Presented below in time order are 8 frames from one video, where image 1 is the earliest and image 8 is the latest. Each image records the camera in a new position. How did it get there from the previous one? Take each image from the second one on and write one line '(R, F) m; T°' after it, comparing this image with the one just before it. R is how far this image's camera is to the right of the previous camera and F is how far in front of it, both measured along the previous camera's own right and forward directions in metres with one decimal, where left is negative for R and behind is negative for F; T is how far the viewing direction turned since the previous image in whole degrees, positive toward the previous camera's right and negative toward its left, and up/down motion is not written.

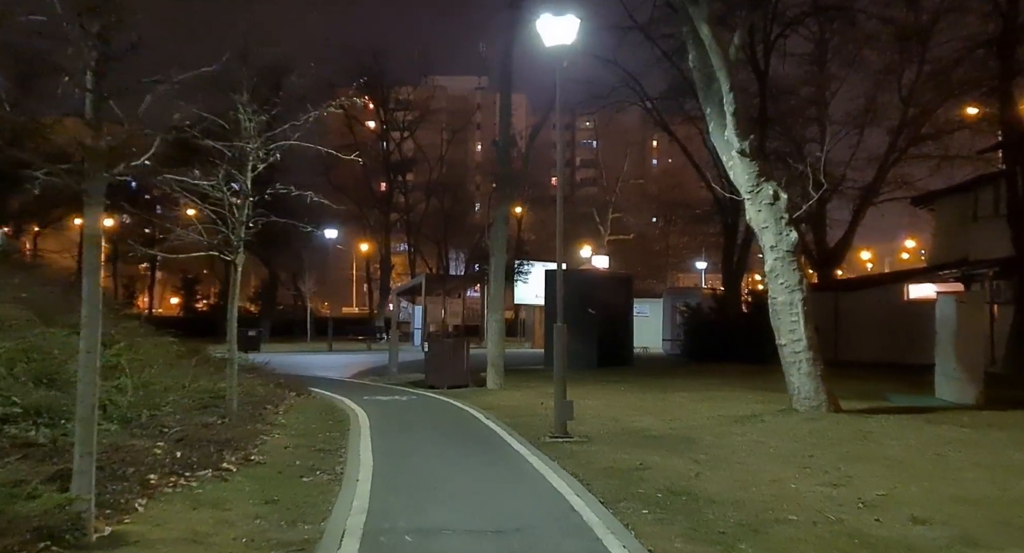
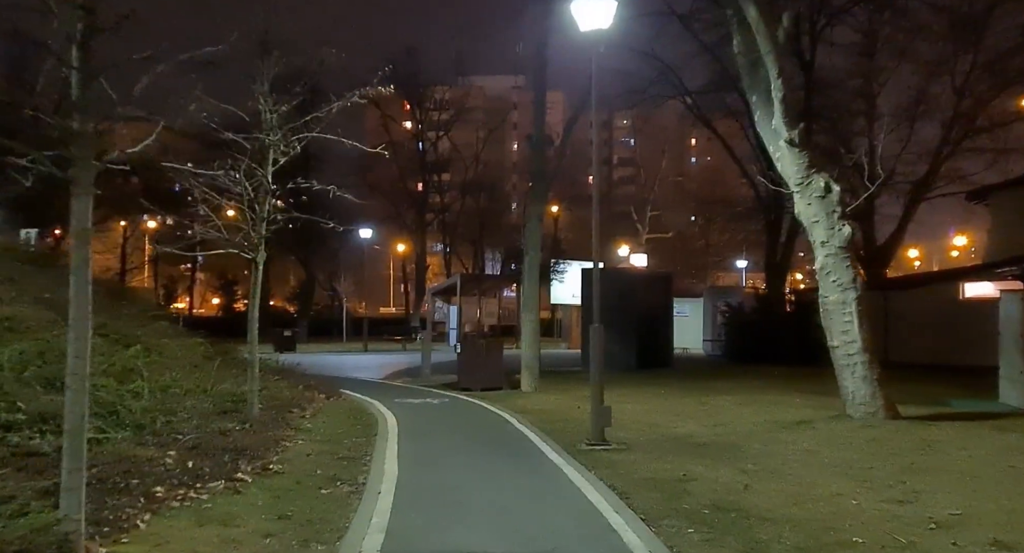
(0.0, +0.8) m; -2°
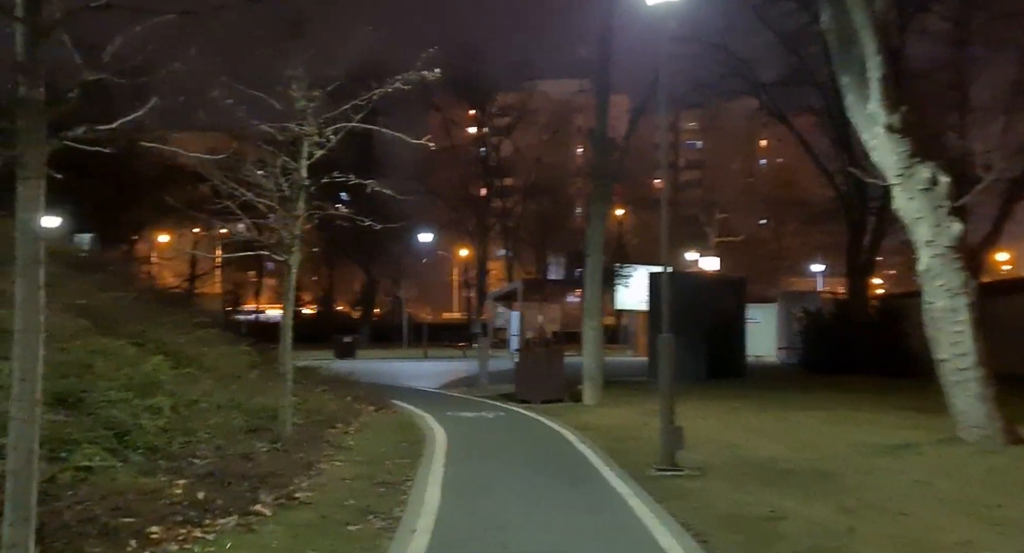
(+0.1, +1.5) m; -3°
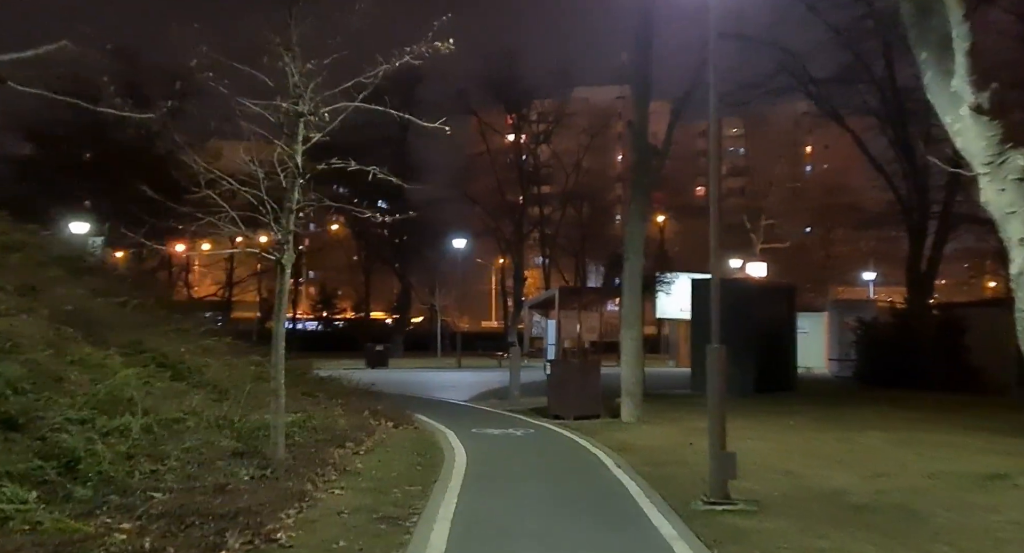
(+0.1, +1.7) m; -2°
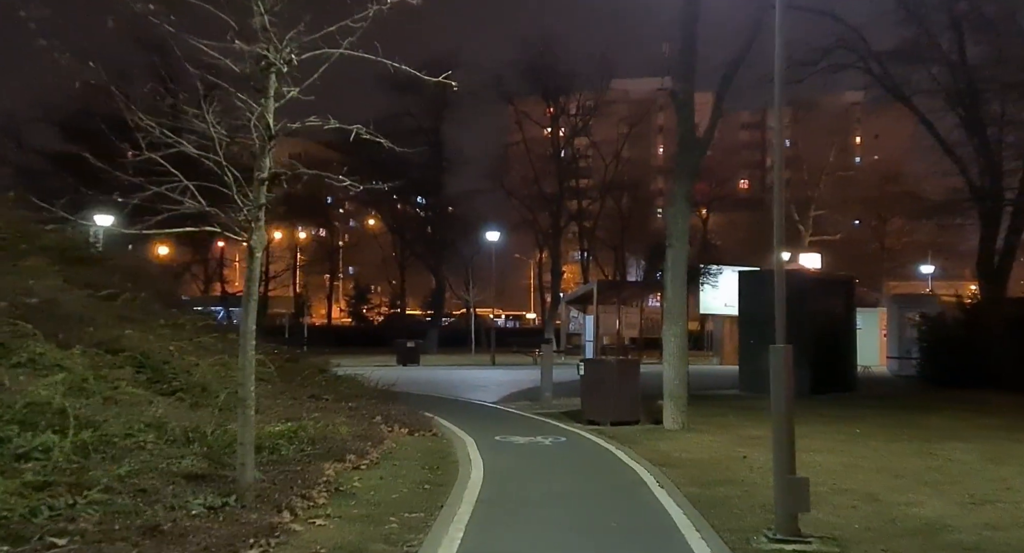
(+0.2, +2.1) m; -2°
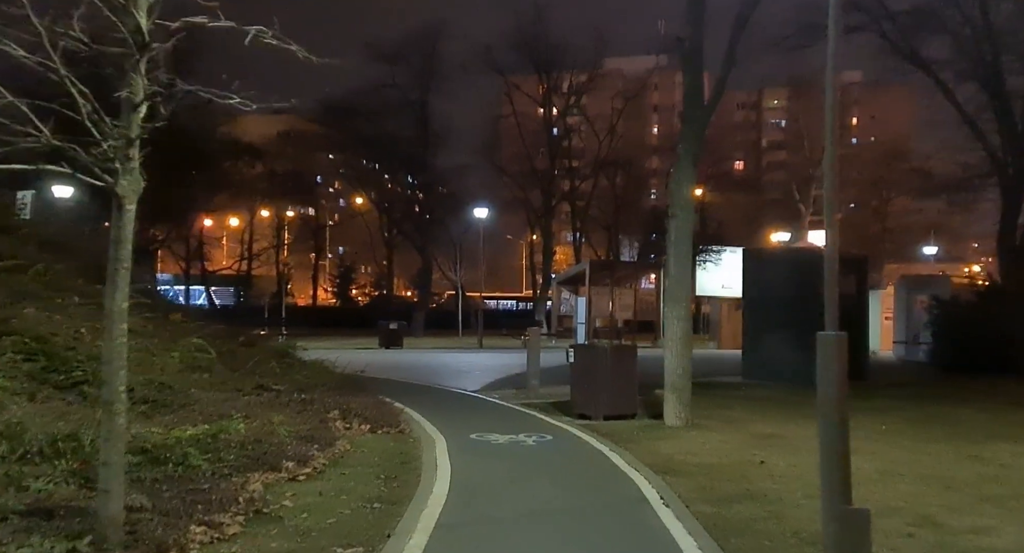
(+0.2, +2.4) m; 0°
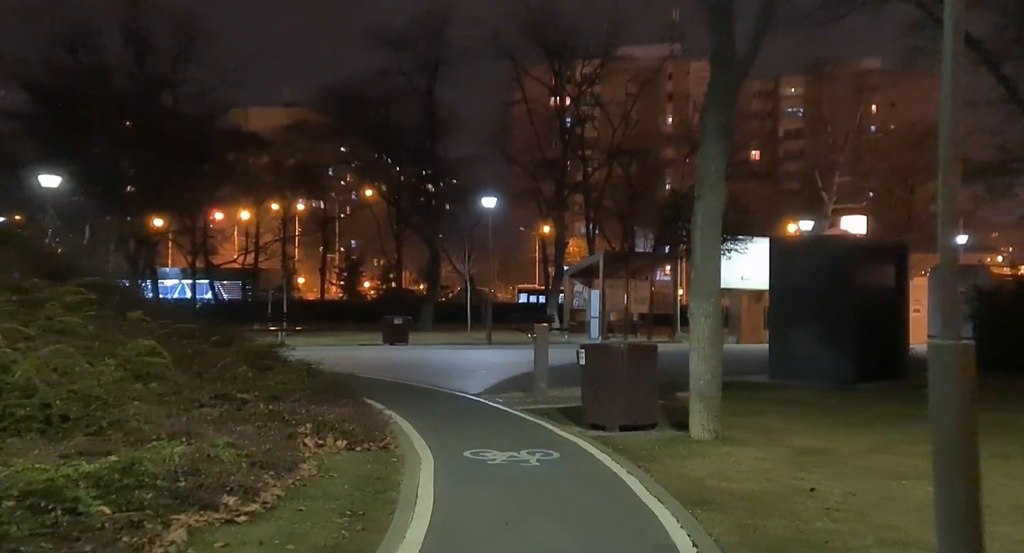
(+0.2, +2.2) m; -1°
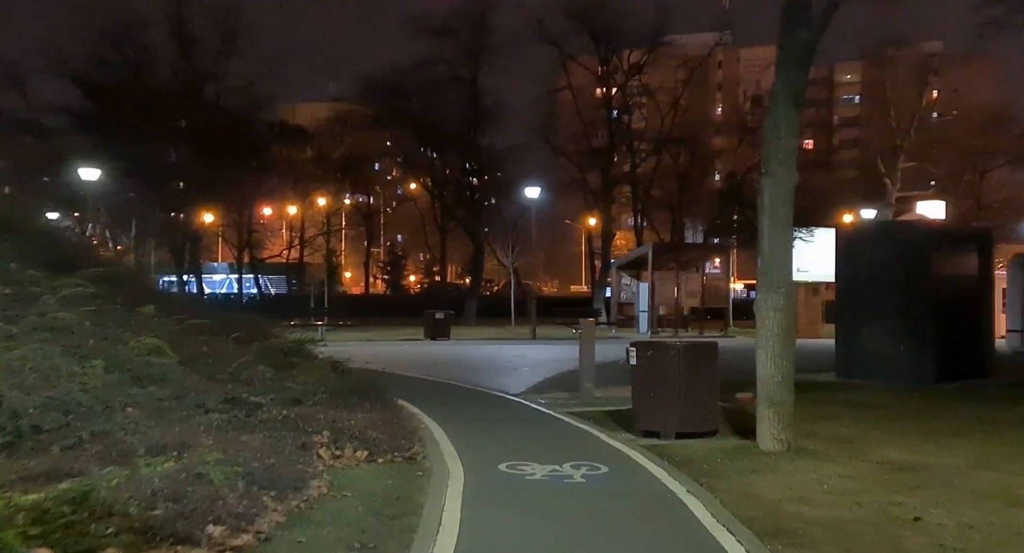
(0.0, +1.6) m; -2°
